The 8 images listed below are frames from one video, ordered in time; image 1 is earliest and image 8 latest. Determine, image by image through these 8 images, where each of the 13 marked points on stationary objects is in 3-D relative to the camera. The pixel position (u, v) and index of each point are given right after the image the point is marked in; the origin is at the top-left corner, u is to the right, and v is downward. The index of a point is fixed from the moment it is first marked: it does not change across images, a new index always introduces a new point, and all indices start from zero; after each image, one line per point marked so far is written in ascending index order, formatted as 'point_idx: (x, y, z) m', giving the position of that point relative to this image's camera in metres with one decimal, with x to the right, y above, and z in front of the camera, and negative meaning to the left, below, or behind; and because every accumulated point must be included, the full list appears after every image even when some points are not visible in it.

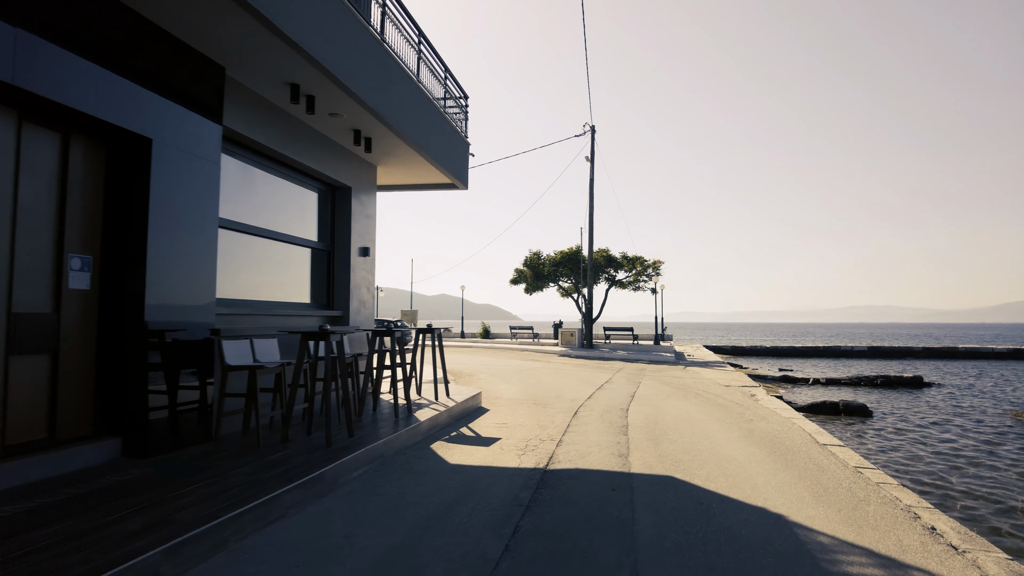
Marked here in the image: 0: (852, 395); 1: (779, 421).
0: (+10.0, -3.1, +18.4) m
1: (+3.5, -1.8, +8.2) m
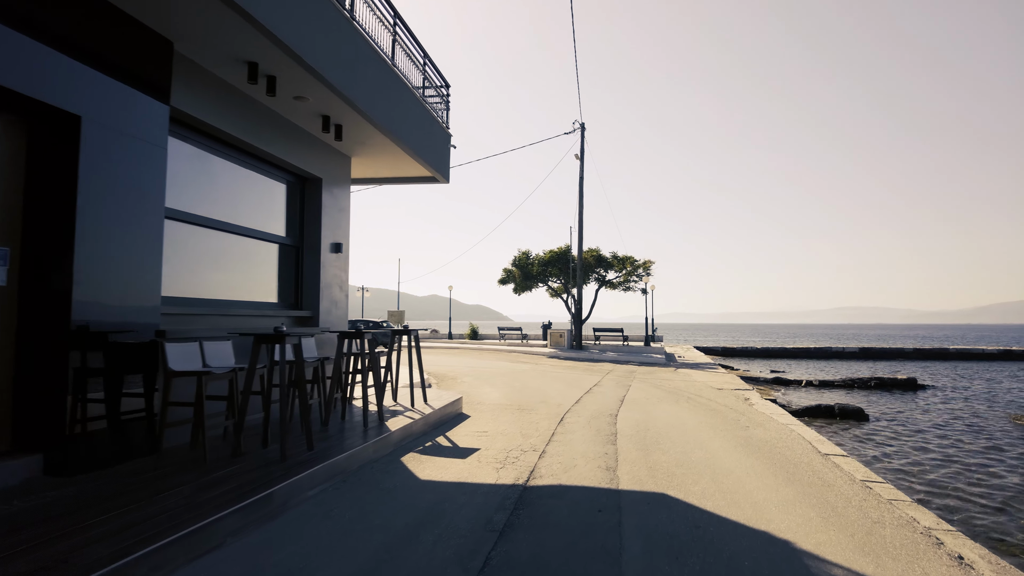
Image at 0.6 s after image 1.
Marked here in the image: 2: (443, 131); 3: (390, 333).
0: (+9.6, -3.1, +18.0) m
1: (+3.3, -1.7, +7.7) m
2: (-1.1, +2.5, +10.0) m
3: (-1.6, -0.6, +8.0) m
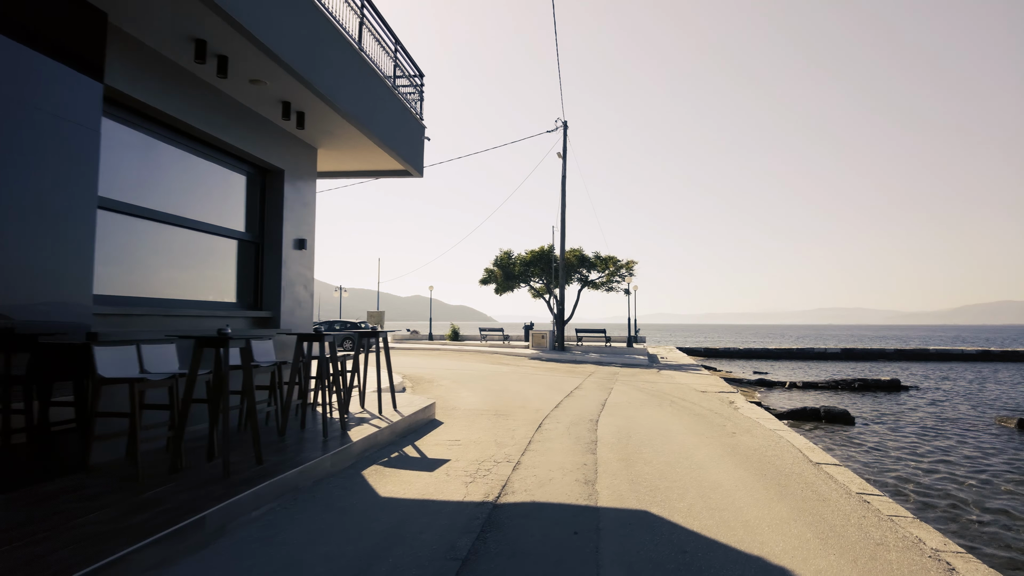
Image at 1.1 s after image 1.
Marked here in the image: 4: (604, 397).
0: (+9.1, -3.2, +17.8) m
1: (+3.0, -1.7, +7.4) m
2: (-1.5, +2.5, +9.5) m
3: (-1.9, -0.6, +7.6) m
4: (+1.6, -1.9, +10.8) m
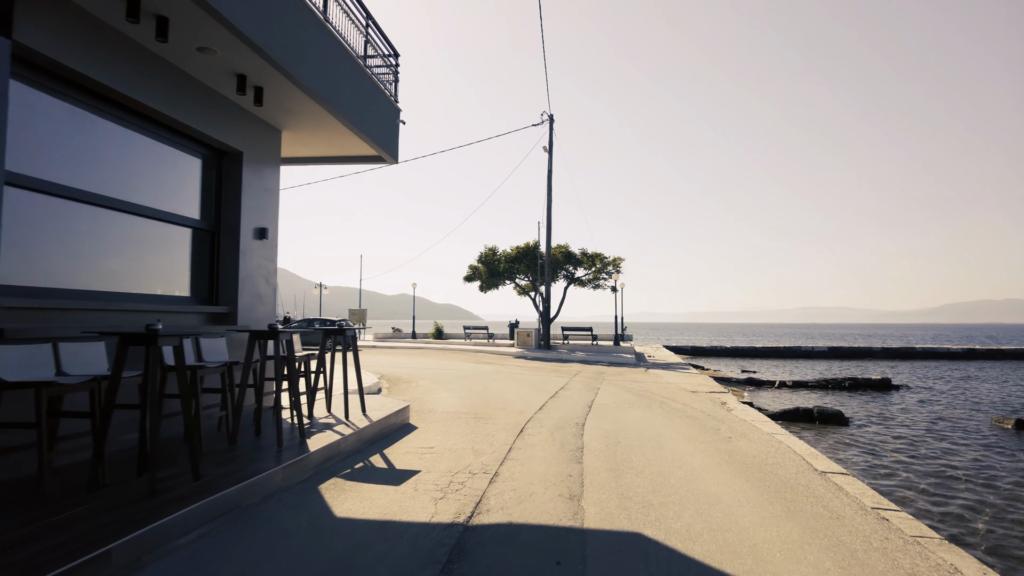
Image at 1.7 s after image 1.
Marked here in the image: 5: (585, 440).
0: (+8.6, -3.1, +17.4) m
1: (+2.7, -1.7, +6.9) m
2: (-1.7, +2.6, +8.9) m
3: (-2.1, -0.5, +6.9) m
4: (+1.3, -1.8, +10.2) m
5: (+0.8, -1.6, +6.6) m
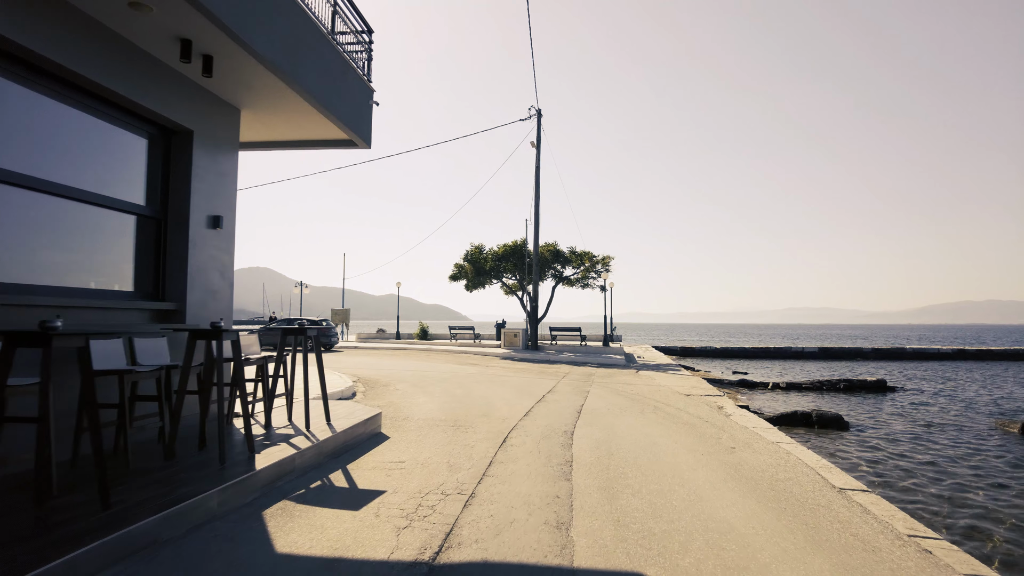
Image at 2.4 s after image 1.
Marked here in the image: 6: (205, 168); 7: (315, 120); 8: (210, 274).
0: (+8.2, -3.0, +16.9) m
1: (+2.6, -1.6, +6.3) m
2: (-2.0, +2.6, +8.2) m
3: (-2.3, -0.4, +6.2) m
4: (+1.0, -1.8, +9.6) m
5: (+0.6, -1.6, +5.9) m
6: (-3.2, +1.2, +6.5) m
7: (-2.4, +2.0, +7.6) m
8: (-3.1, +0.2, +6.5) m
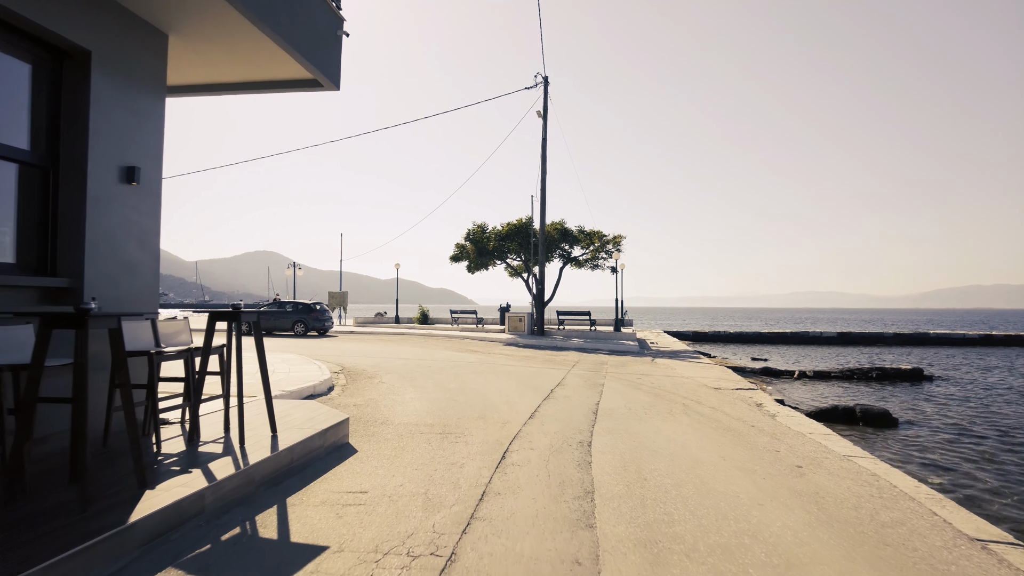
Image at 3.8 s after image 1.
0: (+8.3, -2.6, +15.4) m
1: (+2.6, -1.4, +4.8) m
2: (-1.9, +2.9, +6.7) m
3: (-2.3, -0.2, +4.8) m
4: (+1.1, -1.4, +8.1) m
5: (+0.6, -1.3, +4.5) m
6: (-3.2, +1.5, +5.0) m
7: (-2.3, +2.3, +6.1) m
8: (-3.1, +0.4, +5.1) m
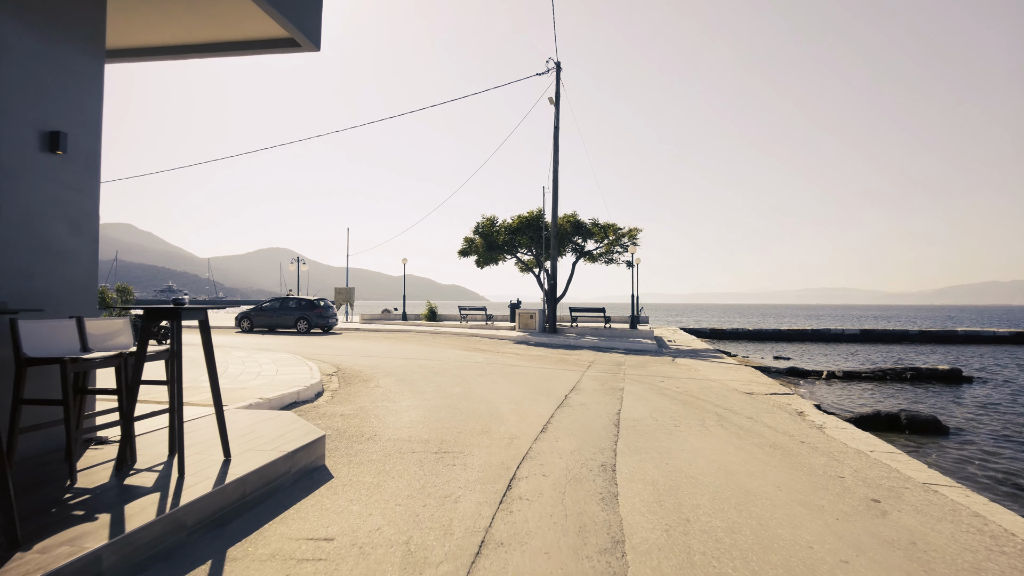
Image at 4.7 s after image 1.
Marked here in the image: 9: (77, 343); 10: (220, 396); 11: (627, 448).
0: (+8.6, -2.4, +14.4) m
1: (+2.6, -1.3, +3.8) m
2: (-1.9, +3.0, +5.8) m
3: (-2.3, -0.2, +3.9) m
4: (+1.2, -1.4, +7.2) m
5: (+0.6, -1.3, +3.5) m
6: (-3.1, +1.5, +4.2) m
7: (-2.3, +2.3, +5.2) m
8: (-3.1, +0.4, +4.2) m
9: (-2.7, -0.3, +3.9) m
10: (-1.8, -0.7, +3.9) m
11: (+1.0, -1.3, +5.2) m
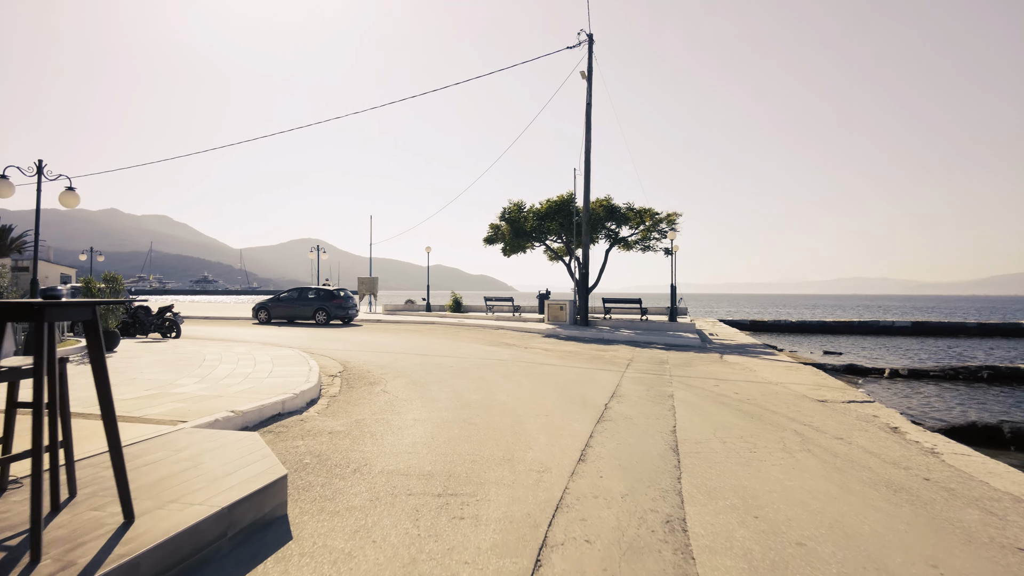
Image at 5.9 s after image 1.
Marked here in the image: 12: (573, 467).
0: (+9.2, -2.2, +12.7) m
1: (+2.7, -1.3, +2.4) m
2: (-1.6, +3.1, +4.5) m
3: (-2.1, -0.1, +2.7) m
4: (+1.4, -1.3, +5.8) m
5: (+0.7, -1.2, +2.2) m
6: (-3.0, +1.6, +2.9) m
7: (-2.1, +2.4, +3.9) m
8: (-2.9, +0.5, +3.0) m
9: (-2.6, -0.3, +2.7) m
10: (-1.7, -0.6, +2.7) m
11: (+1.2, -1.2, +3.9) m
12: (+0.4, -1.2, +4.2) m
